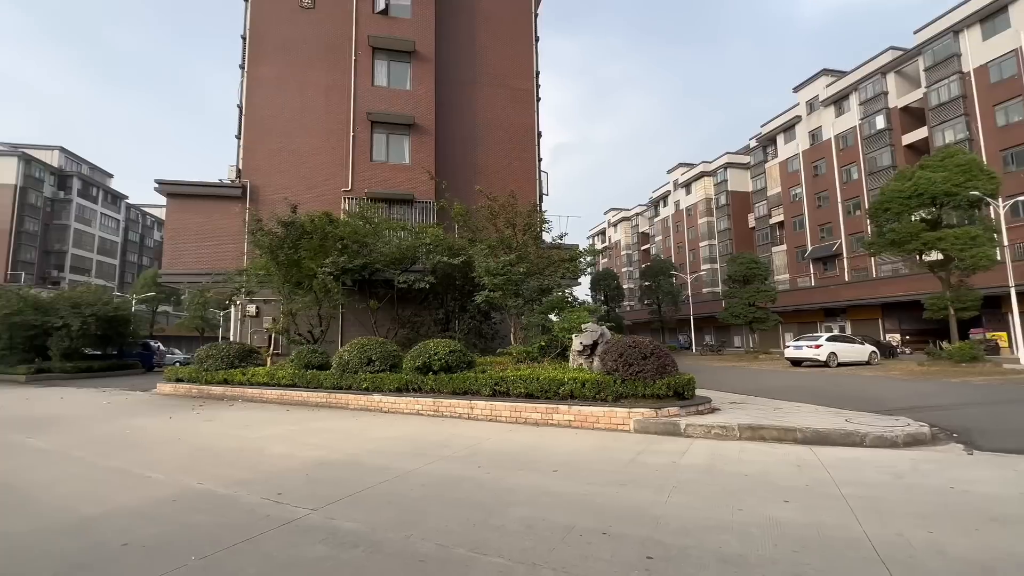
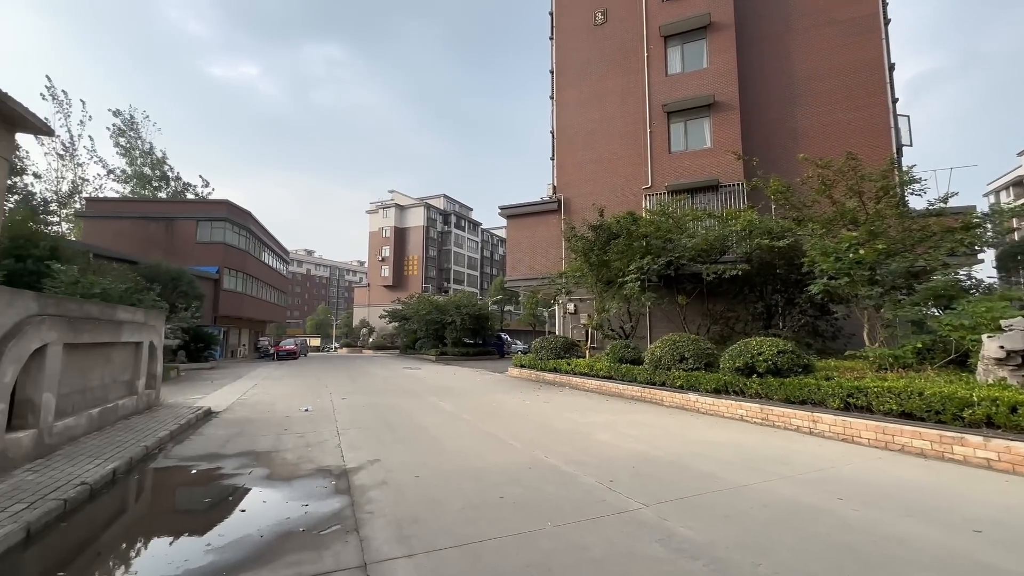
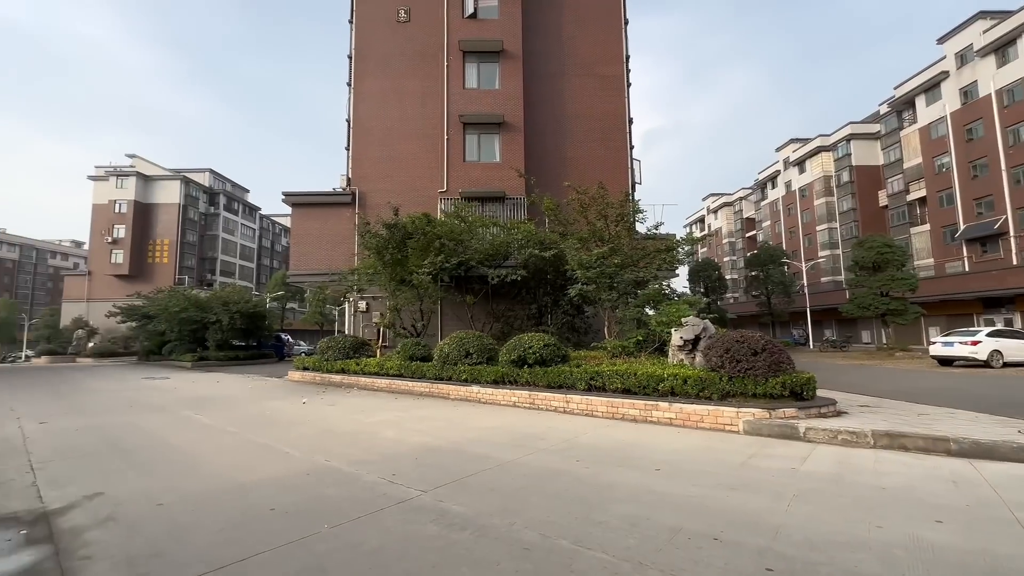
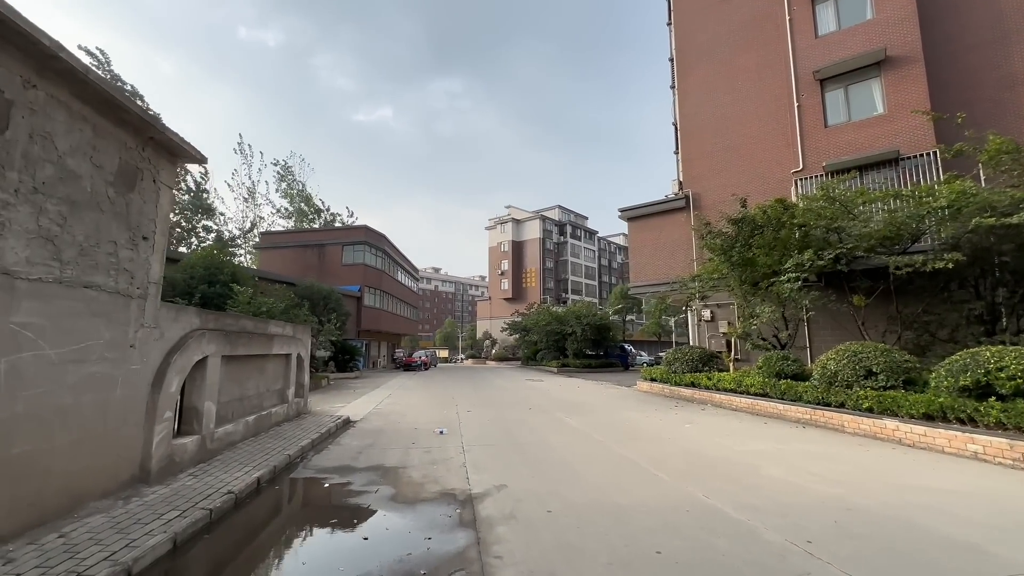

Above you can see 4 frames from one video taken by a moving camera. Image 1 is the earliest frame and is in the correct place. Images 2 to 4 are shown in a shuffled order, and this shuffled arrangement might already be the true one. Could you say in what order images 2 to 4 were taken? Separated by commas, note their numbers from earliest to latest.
3, 2, 4
